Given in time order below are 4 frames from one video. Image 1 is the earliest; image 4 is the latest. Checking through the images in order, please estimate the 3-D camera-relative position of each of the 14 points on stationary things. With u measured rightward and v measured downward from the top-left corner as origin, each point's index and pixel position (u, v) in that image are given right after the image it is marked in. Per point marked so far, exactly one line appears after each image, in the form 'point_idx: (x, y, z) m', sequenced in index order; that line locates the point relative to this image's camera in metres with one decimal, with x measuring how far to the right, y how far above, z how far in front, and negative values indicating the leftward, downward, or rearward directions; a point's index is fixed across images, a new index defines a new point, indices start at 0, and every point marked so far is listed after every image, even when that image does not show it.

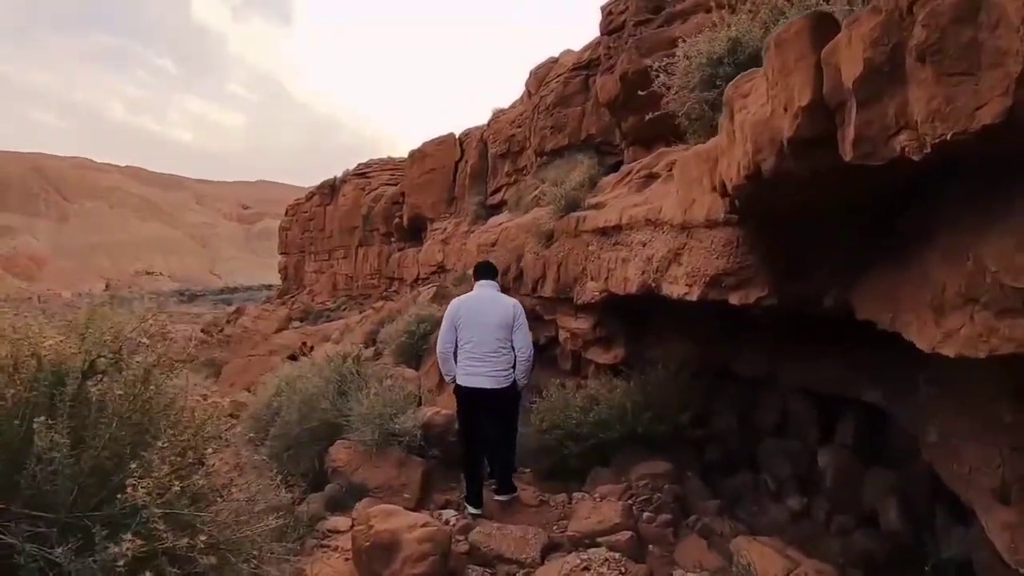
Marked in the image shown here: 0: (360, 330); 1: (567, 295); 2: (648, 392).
0: (-3.4, -1.0, +19.7) m
1: (+0.6, -0.1, +9.5) m
2: (+1.2, -0.9, +7.9) m
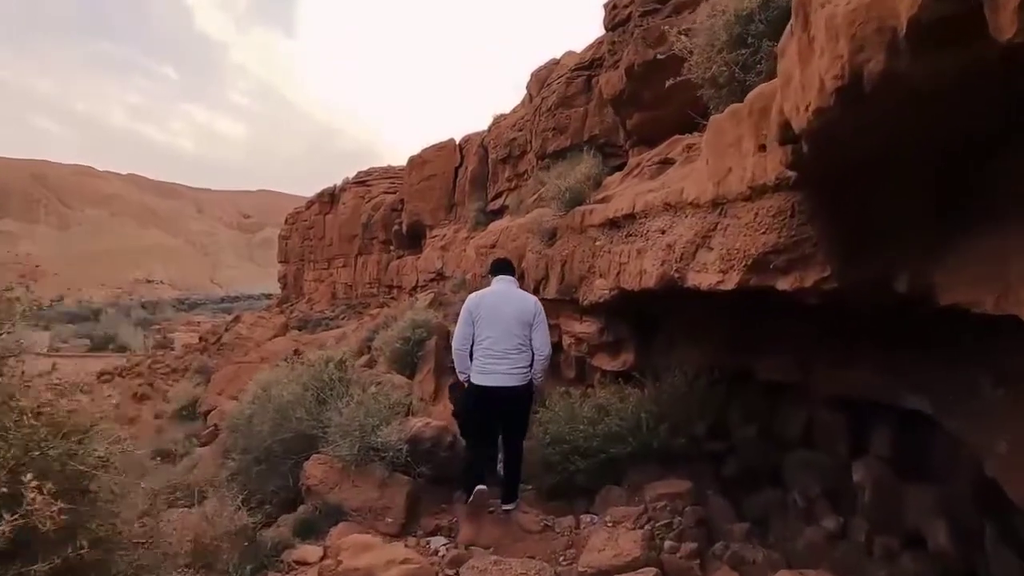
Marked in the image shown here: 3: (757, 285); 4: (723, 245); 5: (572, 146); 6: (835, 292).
0: (-3.4, -1.1, +18.9) m
1: (+0.6, -0.1, +8.7) m
2: (+1.2, -0.9, +7.0) m
3: (+1.2, 0.0, +4.1) m
4: (+1.1, +0.2, +4.3) m
5: (+0.9, +2.1, +13.1) m
6: (+1.4, 0.0, +3.8) m
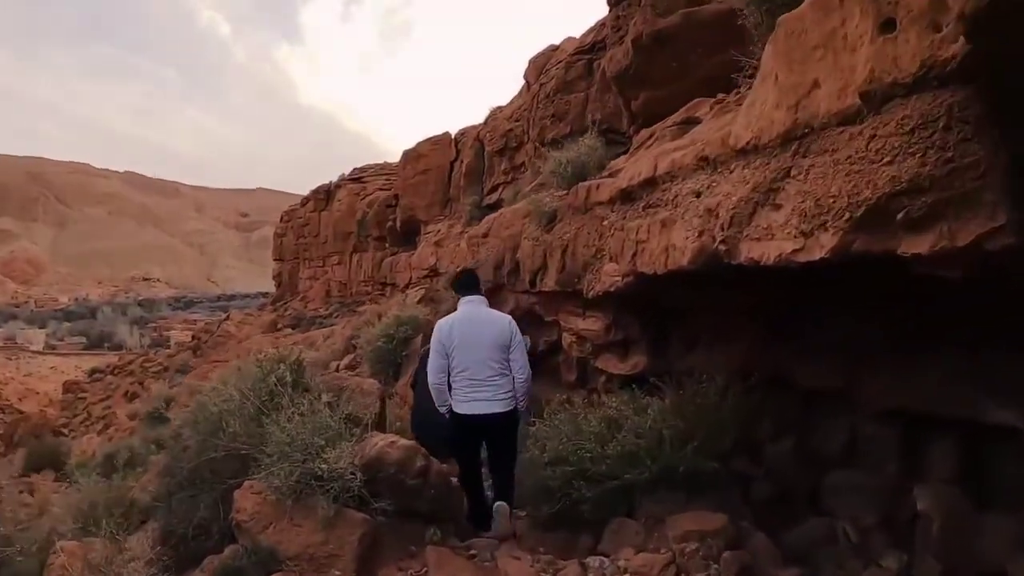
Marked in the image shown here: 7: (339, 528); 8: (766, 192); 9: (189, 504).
0: (-3.5, -1.0, +17.6) m
1: (+0.5, 0.0, +7.4) m
2: (+1.2, -0.8, +5.7) m
3: (+1.1, +0.1, +2.8) m
4: (+1.0, +0.3, +3.0) m
5: (+0.8, +2.2, +11.8) m
6: (+1.4, +0.1, +2.5) m
7: (-0.8, -1.2, +4.3) m
8: (+1.0, +0.4, +3.4) m
9: (-1.9, -1.3, +5.2) m
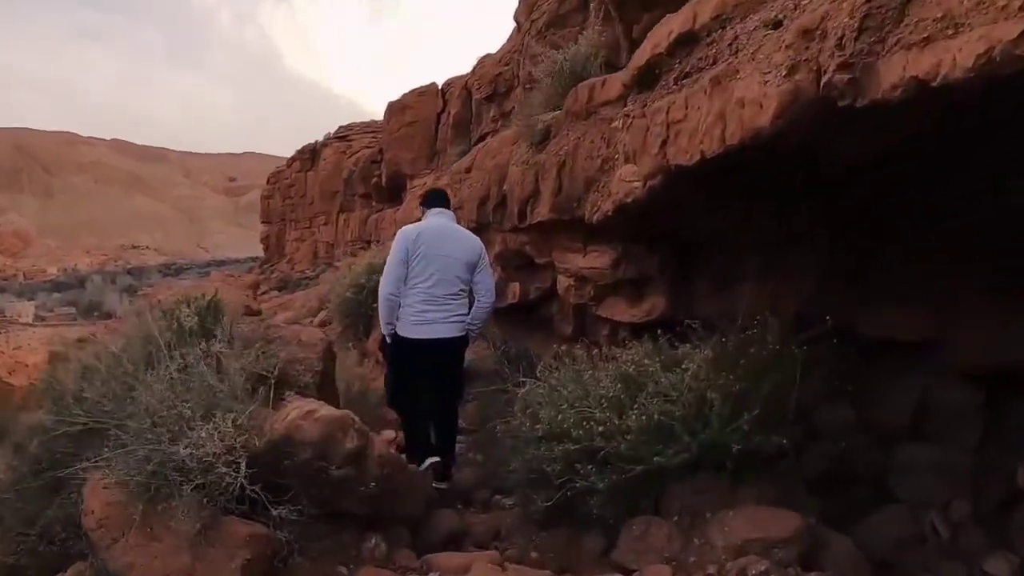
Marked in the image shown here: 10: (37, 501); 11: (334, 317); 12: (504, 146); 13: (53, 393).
0: (-3.7, -0.1, +16.0) m
1: (+0.4, +0.5, +5.8) m
2: (+1.1, -0.4, +4.2) m
3: (+1.0, +0.4, +1.2) m
4: (+1.0, +0.6, +1.5) m
5: (+0.7, +2.8, +10.1) m
6: (+1.3, +0.4, +0.9) m
7: (-0.9, -0.8, +2.8) m
8: (+0.9, +0.7, +1.8) m
9: (-2.0, -0.9, +3.7) m
10: (-2.0, -0.9, +3.6) m
11: (-2.2, -0.3, +10.2) m
12: (-0.1, +1.4, +8.2) m
13: (-2.2, -0.5, +4.2) m
